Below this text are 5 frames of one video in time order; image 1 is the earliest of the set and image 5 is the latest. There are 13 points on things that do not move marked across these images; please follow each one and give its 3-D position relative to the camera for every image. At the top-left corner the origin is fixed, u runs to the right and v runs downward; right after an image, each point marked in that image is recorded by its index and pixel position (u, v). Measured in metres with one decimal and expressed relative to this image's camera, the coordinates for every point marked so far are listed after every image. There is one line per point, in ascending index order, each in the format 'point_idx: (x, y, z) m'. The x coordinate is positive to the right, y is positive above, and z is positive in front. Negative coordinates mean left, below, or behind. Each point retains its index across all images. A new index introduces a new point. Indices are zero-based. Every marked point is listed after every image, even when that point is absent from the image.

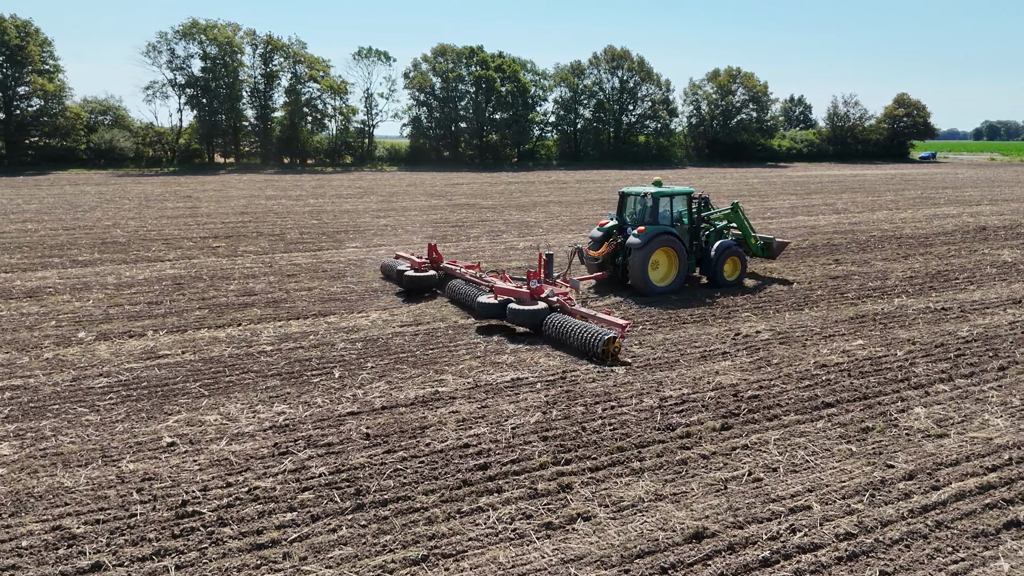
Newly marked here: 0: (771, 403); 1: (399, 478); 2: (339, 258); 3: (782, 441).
0: (+2.0, -0.9, +6.1) m
1: (-0.7, -1.1, +4.6) m
2: (-3.0, +0.5, +13.8) m
3: (+1.8, -1.0, +5.4) m
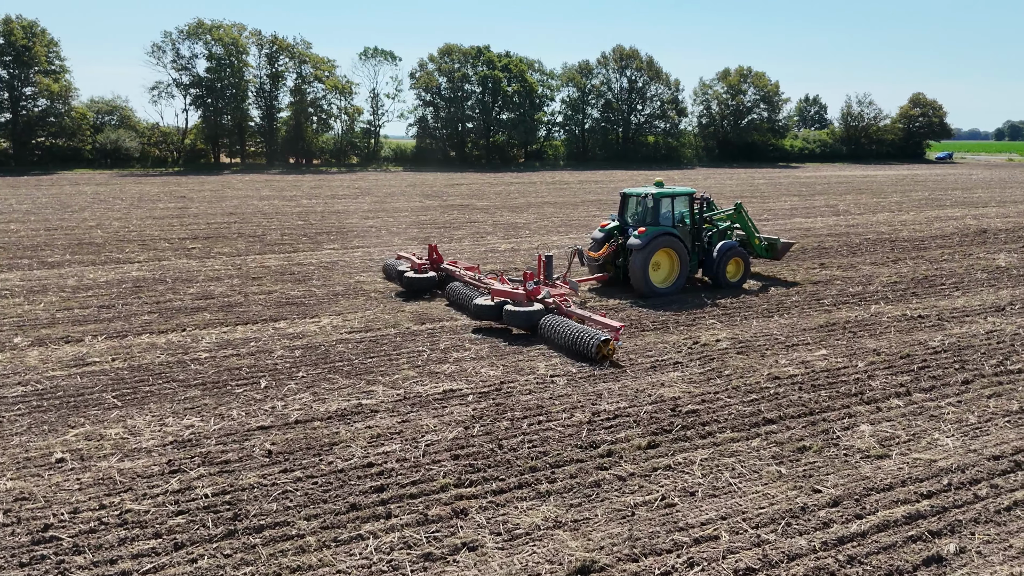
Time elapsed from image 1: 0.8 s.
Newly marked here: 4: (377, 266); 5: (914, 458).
0: (+1.4, -1.0, +5.8) m
1: (-1.2, -1.2, +4.3) m
2: (-3.4, +0.5, +13.5) m
3: (+1.2, -1.1, +5.0) m
4: (-2.3, +0.4, +13.0) m
5: (+2.6, -1.1, +5.1) m
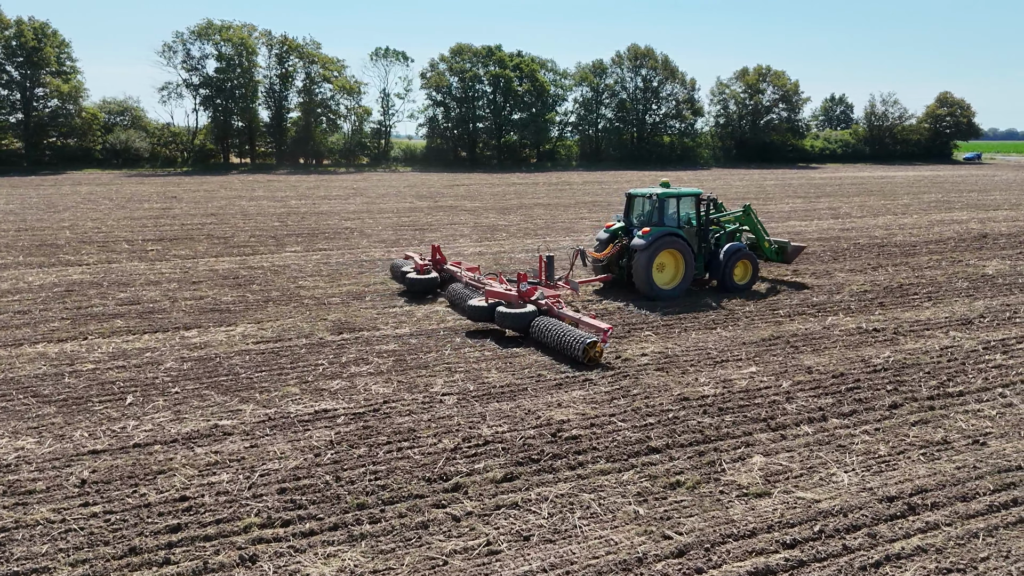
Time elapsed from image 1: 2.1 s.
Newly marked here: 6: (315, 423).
0: (+0.5, -1.1, +5.3) m
1: (-2.2, -1.2, +3.9) m
2: (-4.1, +0.4, +13.2) m
3: (+0.3, -1.2, +4.5) m
4: (-3.0, +0.3, +12.6) m
5: (+1.6, -1.2, +4.5) m
6: (-1.4, -1.0, +5.7) m
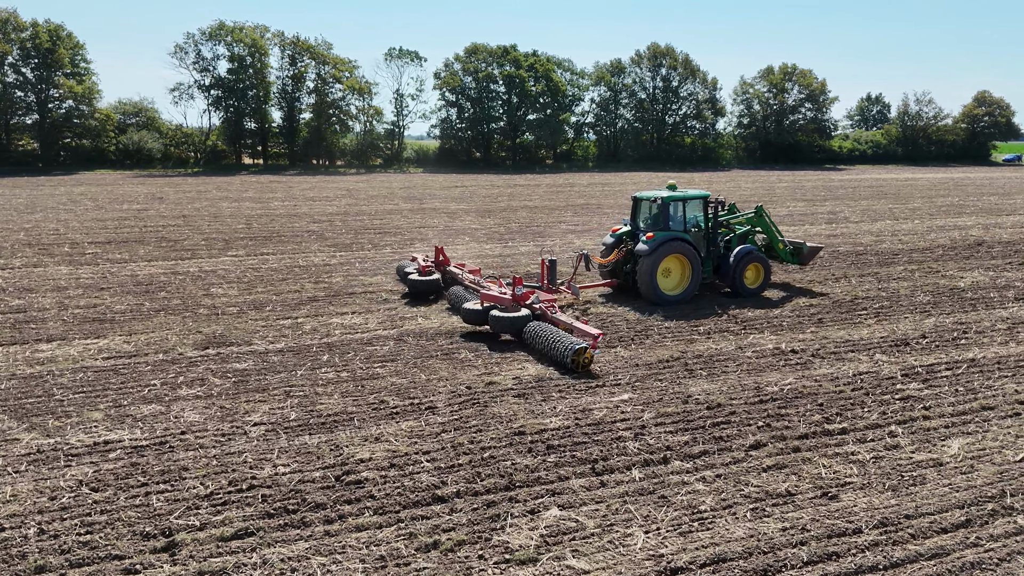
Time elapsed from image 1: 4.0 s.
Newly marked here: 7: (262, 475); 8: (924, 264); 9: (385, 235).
0: (-0.8, -1.2, +4.6) m
1: (-3.6, -1.4, +3.3) m
2: (-5.1, +0.3, +12.7) m
3: (-1.1, -1.3, +3.9) m
4: (-4.0, +0.2, +12.1) m
5: (+0.3, -1.3, +3.8) m
6: (-2.7, -1.1, +5.1) m
7: (-1.5, -1.1, +4.8) m
8: (+7.2, +0.4, +14.0) m
9: (-2.8, +1.2, +17.6) m
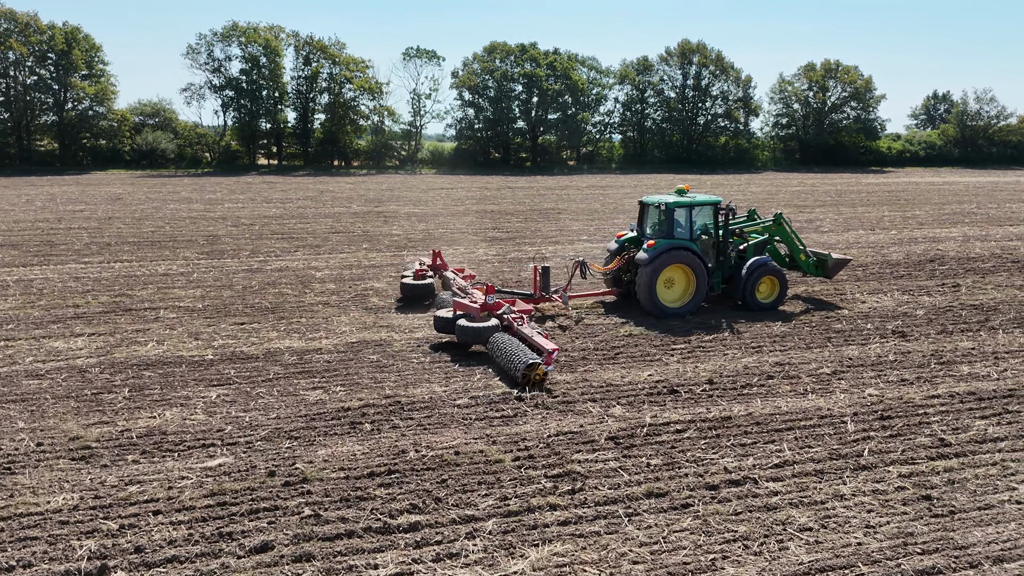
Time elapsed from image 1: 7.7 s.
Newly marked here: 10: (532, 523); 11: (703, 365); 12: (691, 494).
0: (-3.8, -1.4, +3.4) m
1: (-6.7, -1.5, +2.4) m
2: (-7.4, +0.2, +11.9) m
3: (-4.1, -1.5, +2.7) m
4: (-6.3, 0.0, +11.2) m
5: (-2.8, -1.6, +2.6) m
6: (-5.7, -1.3, +4.1) m
7: (-4.5, -1.3, +3.7) m
8: (+5.0, +0.1, +12.2) m
9: (-4.7, +1.0, +16.6) m
10: (+0.1, -1.3, +4.3) m
11: (+1.9, -0.7, +7.6) m
12: (+1.1, -1.2, +4.7) m
